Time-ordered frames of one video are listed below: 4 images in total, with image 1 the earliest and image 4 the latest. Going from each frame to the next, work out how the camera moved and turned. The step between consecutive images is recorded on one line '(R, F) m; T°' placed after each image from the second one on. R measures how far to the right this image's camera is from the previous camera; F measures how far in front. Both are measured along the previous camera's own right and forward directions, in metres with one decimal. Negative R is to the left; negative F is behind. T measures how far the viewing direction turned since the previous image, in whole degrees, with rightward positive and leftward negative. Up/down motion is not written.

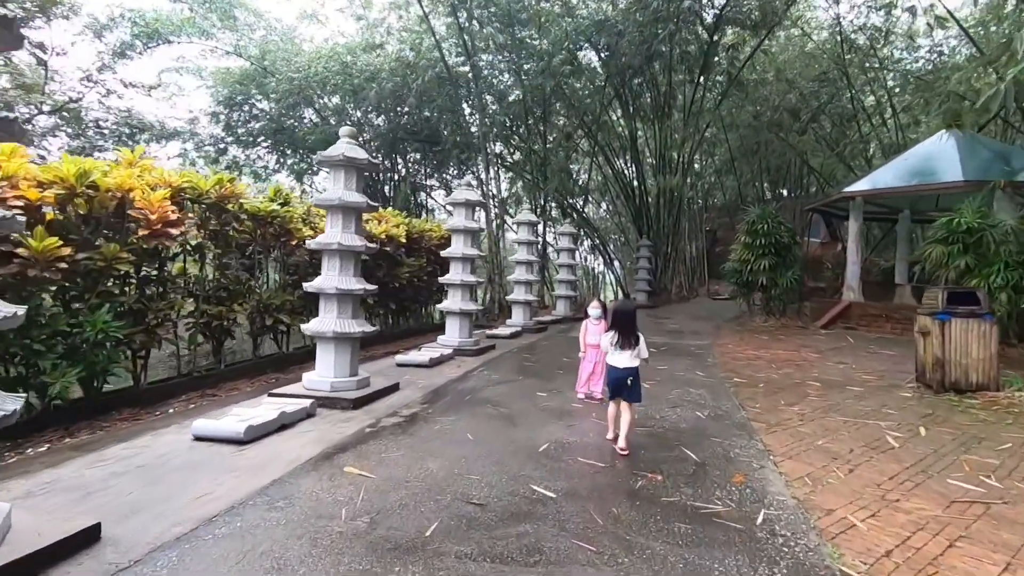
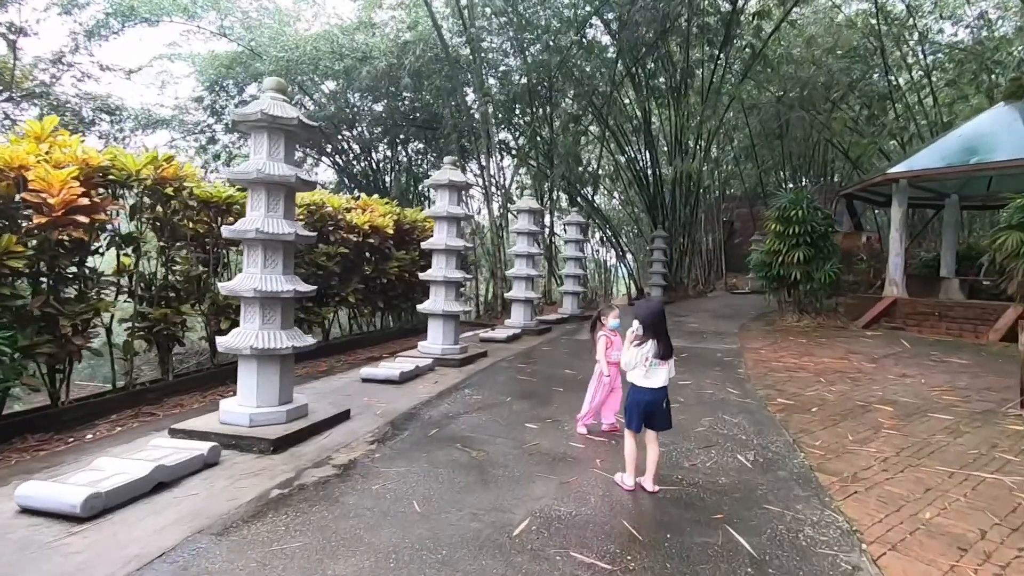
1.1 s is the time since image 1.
(+0.2, +0.8) m; -1°
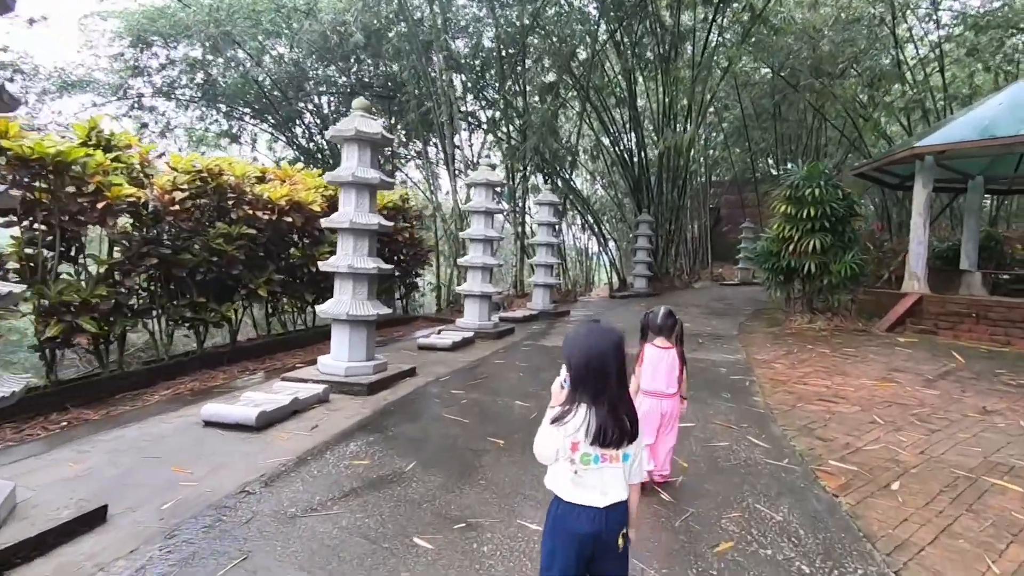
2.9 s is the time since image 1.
(+0.3, +1.2) m; +2°
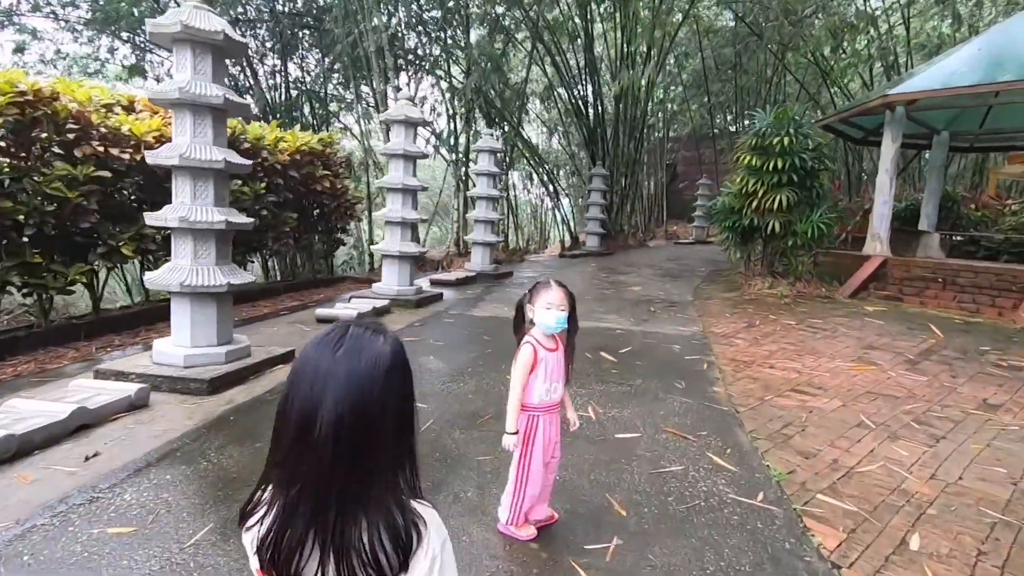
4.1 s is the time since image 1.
(+0.3, +0.7) m; +5°
